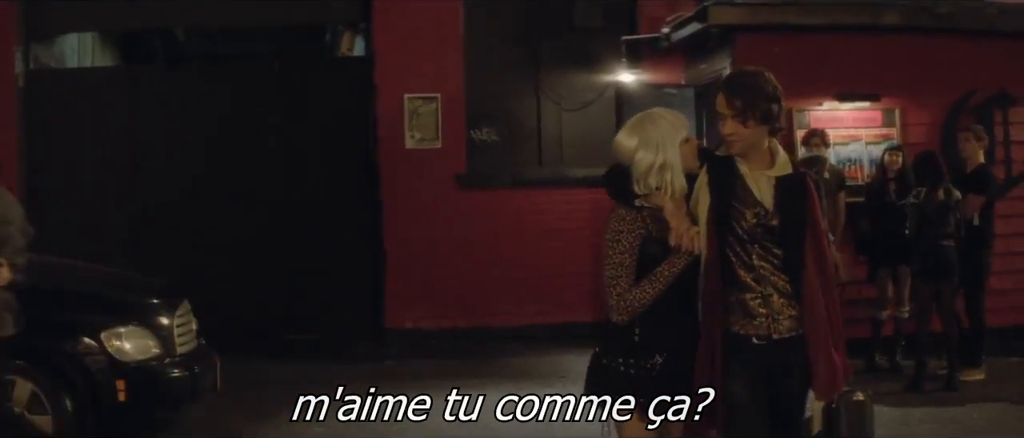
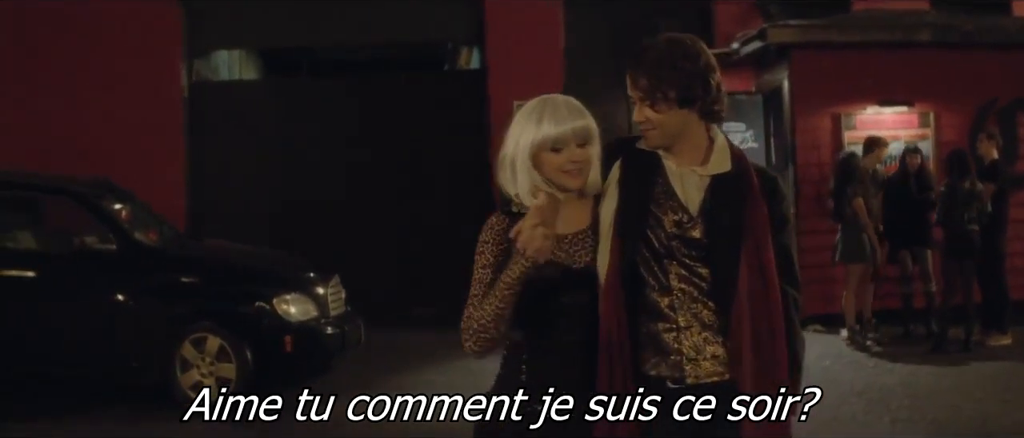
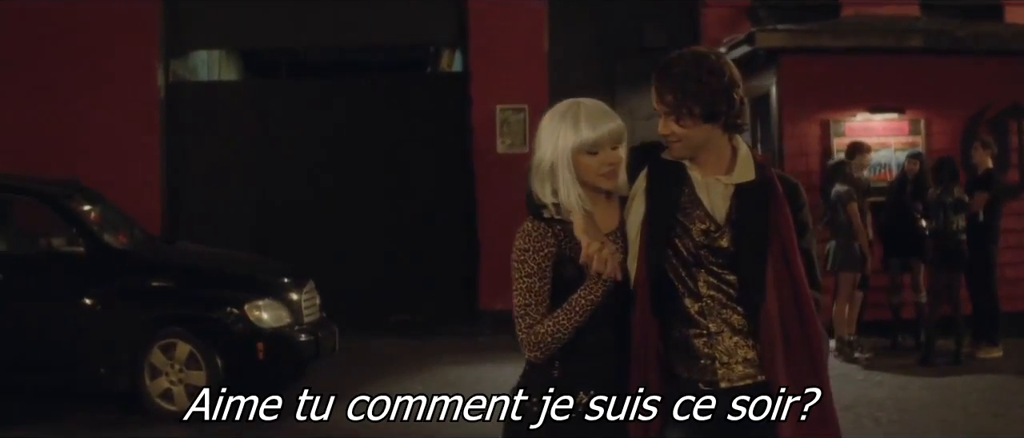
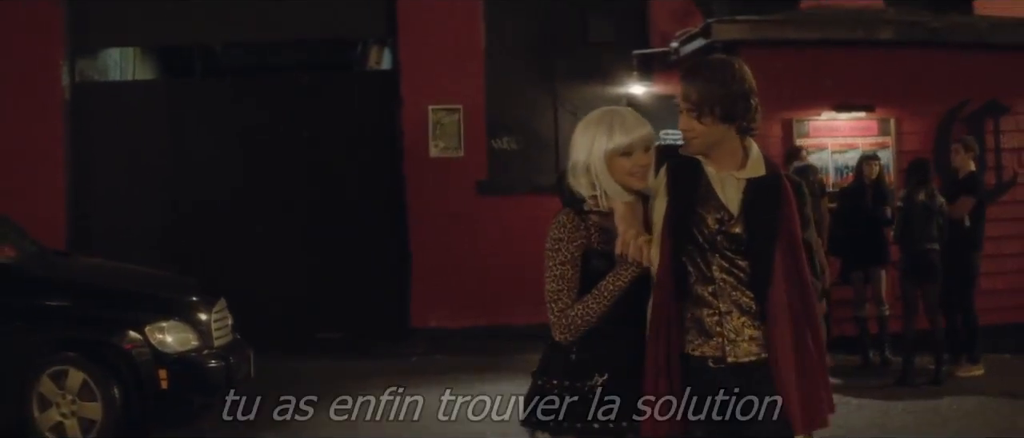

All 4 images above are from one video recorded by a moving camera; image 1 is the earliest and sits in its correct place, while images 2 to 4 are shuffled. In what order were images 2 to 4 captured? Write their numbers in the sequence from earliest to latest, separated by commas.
4, 3, 2
